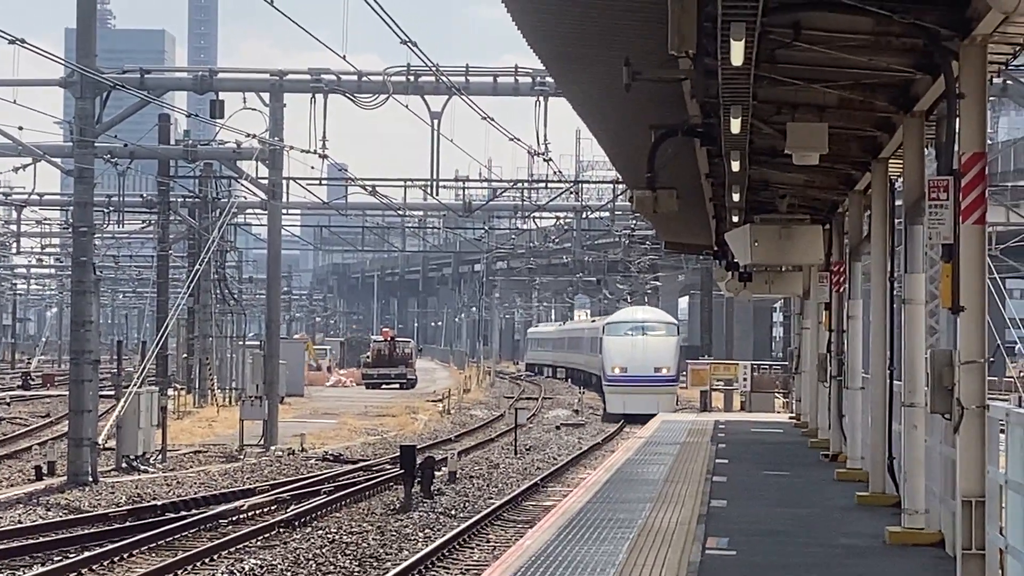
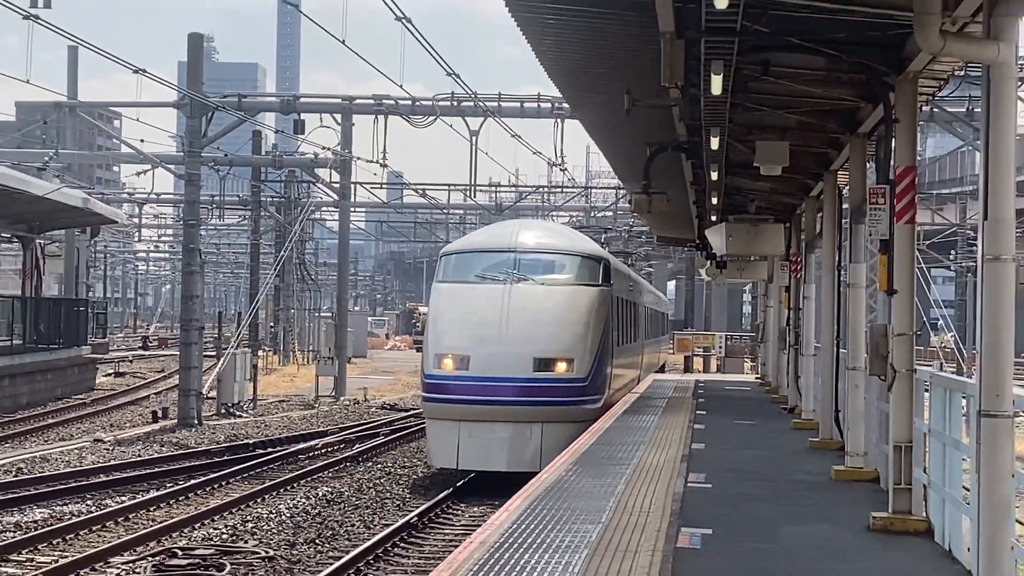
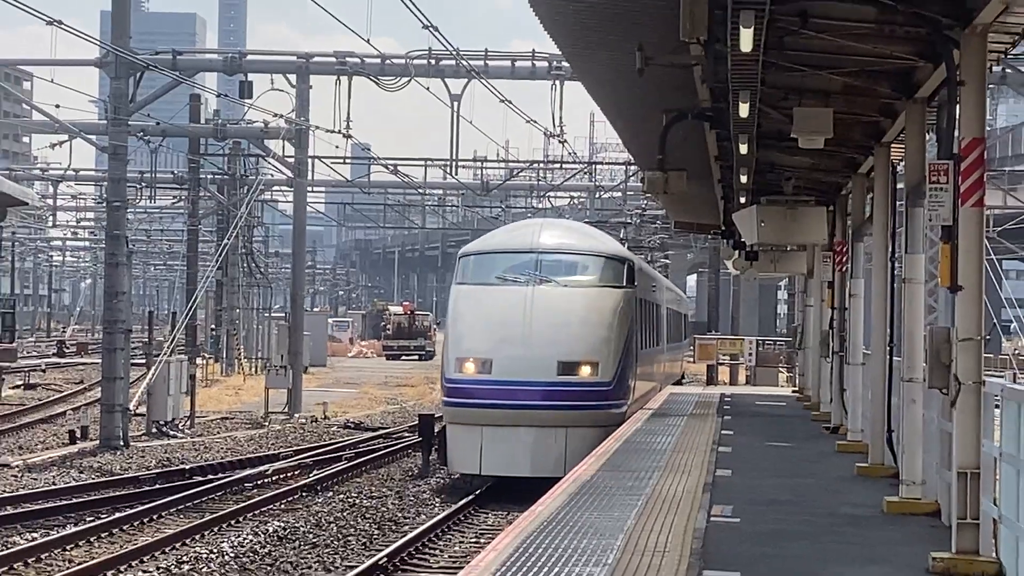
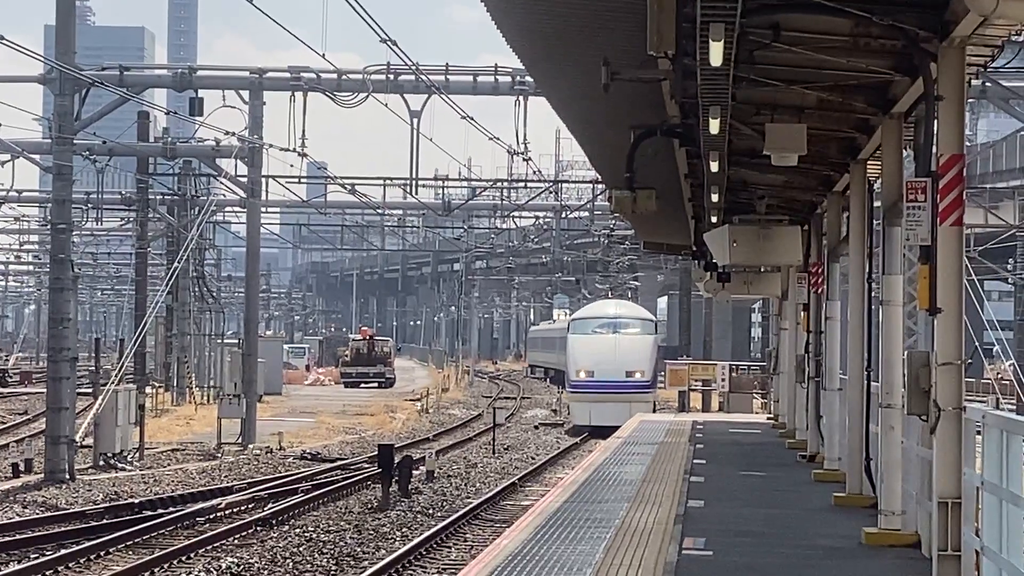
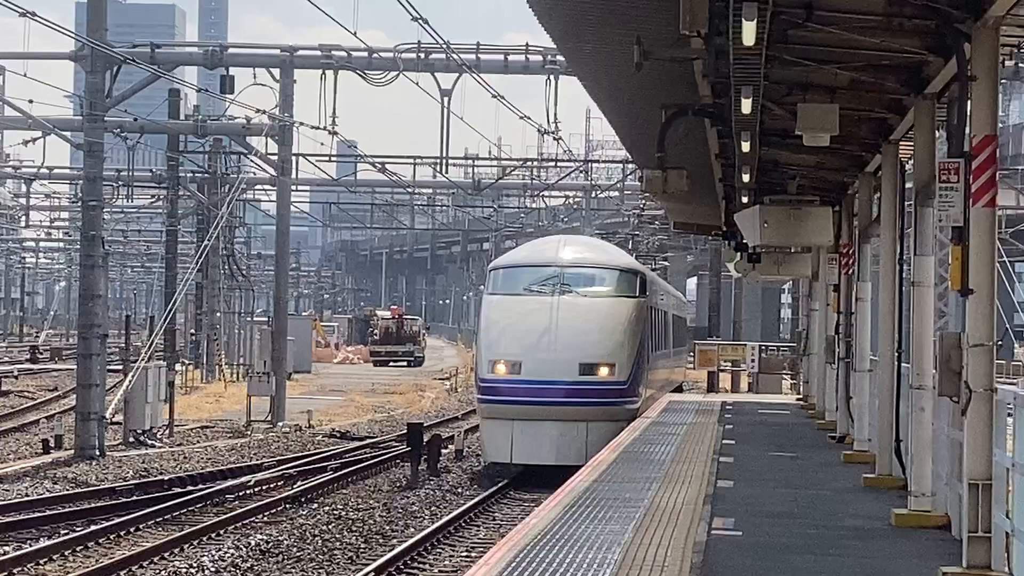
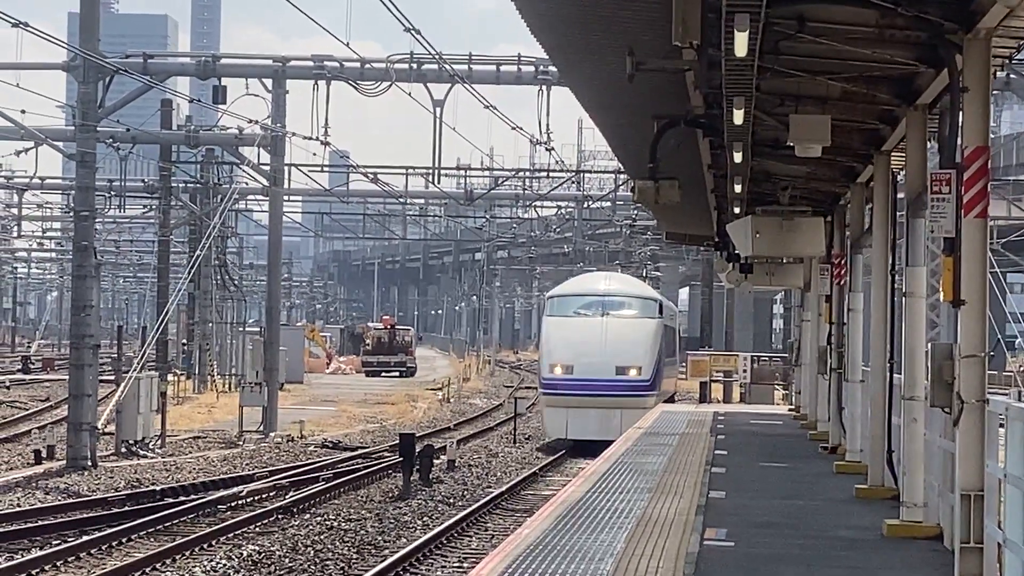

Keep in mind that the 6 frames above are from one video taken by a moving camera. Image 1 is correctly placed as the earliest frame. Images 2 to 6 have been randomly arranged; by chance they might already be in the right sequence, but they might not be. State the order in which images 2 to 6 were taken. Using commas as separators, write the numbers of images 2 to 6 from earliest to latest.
4, 6, 5, 3, 2
